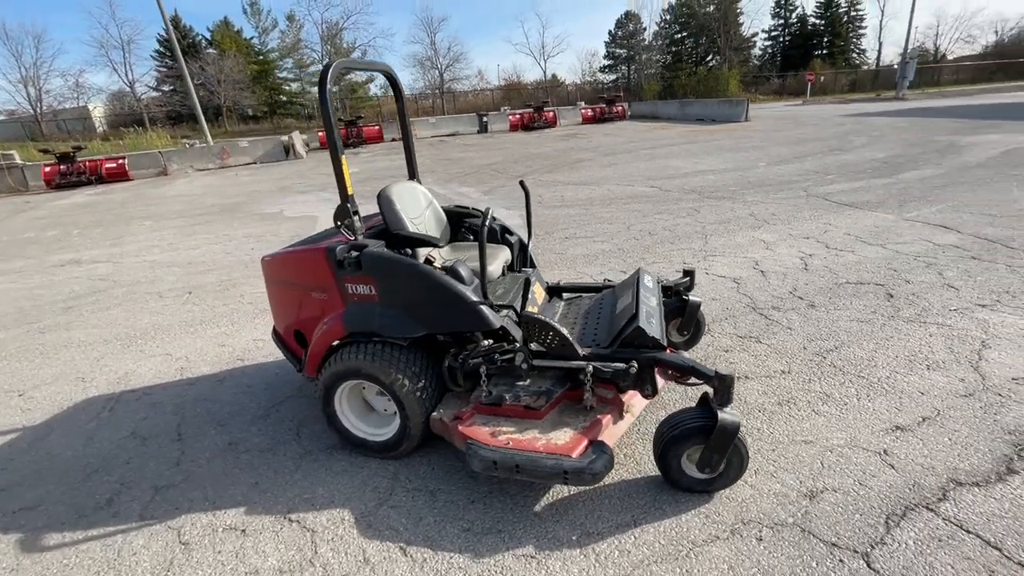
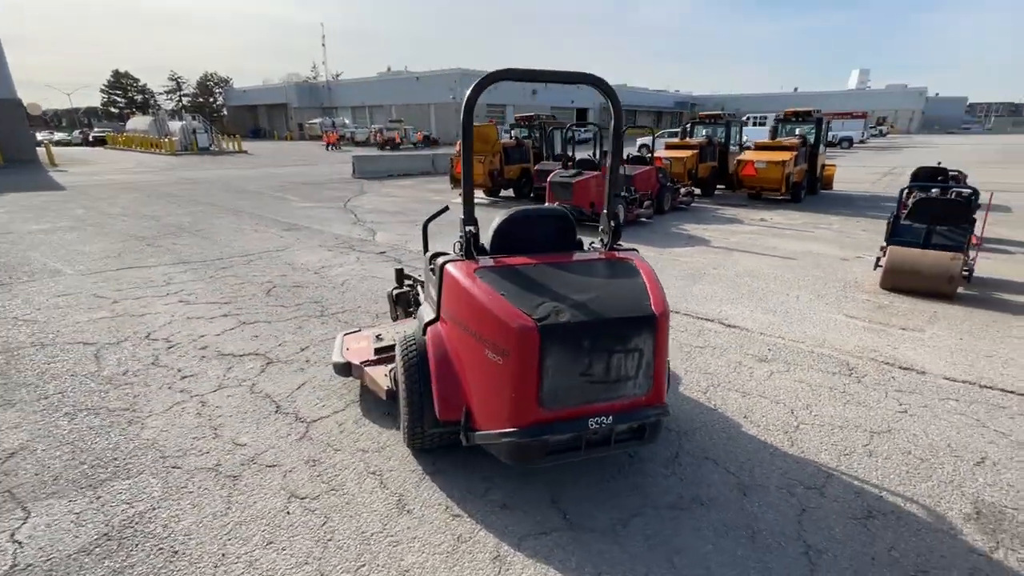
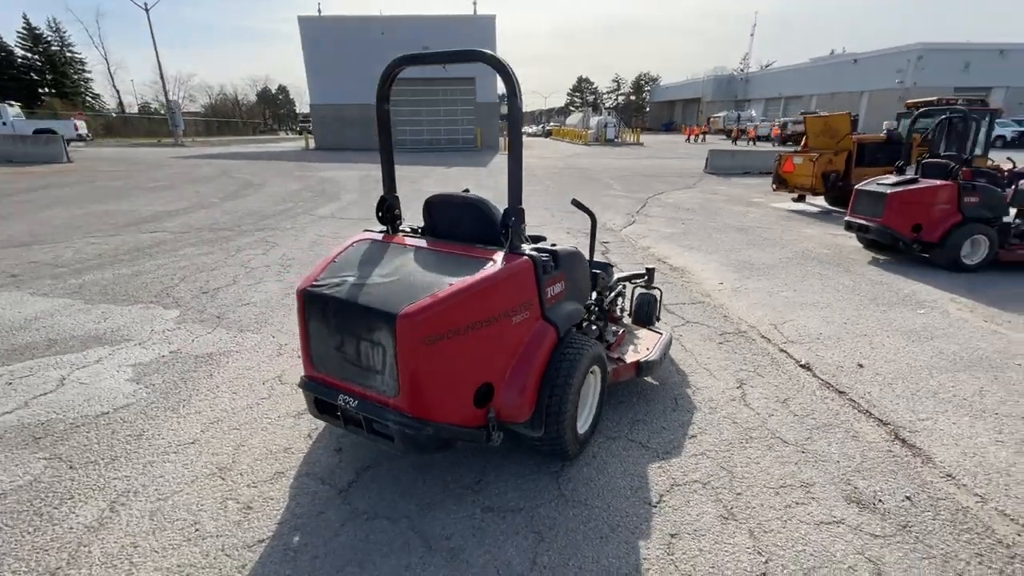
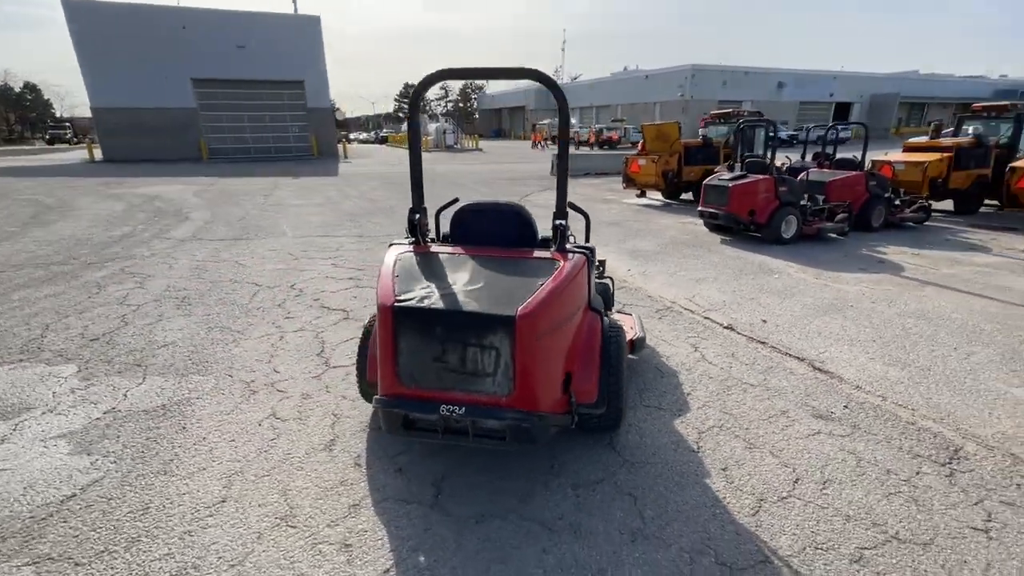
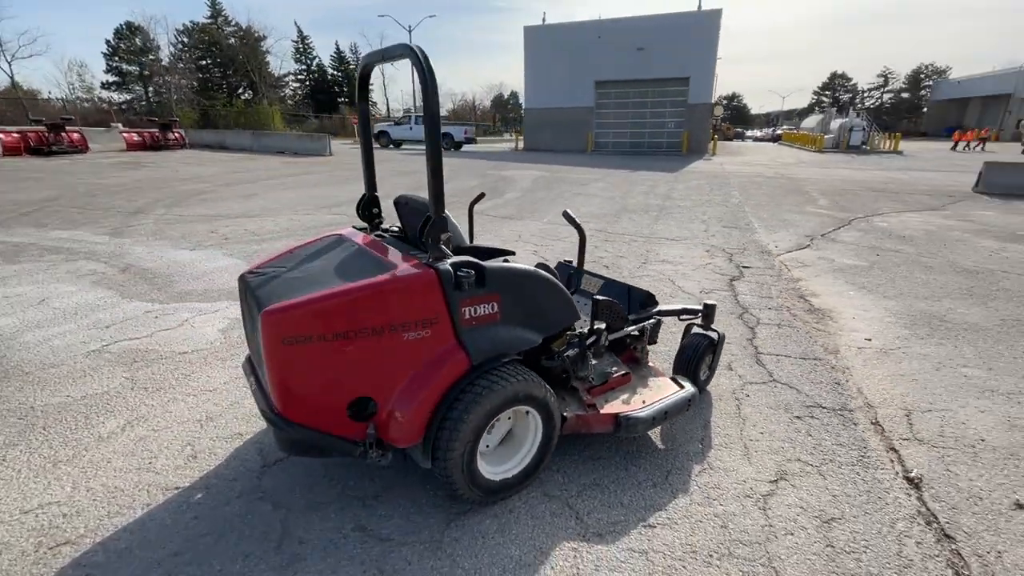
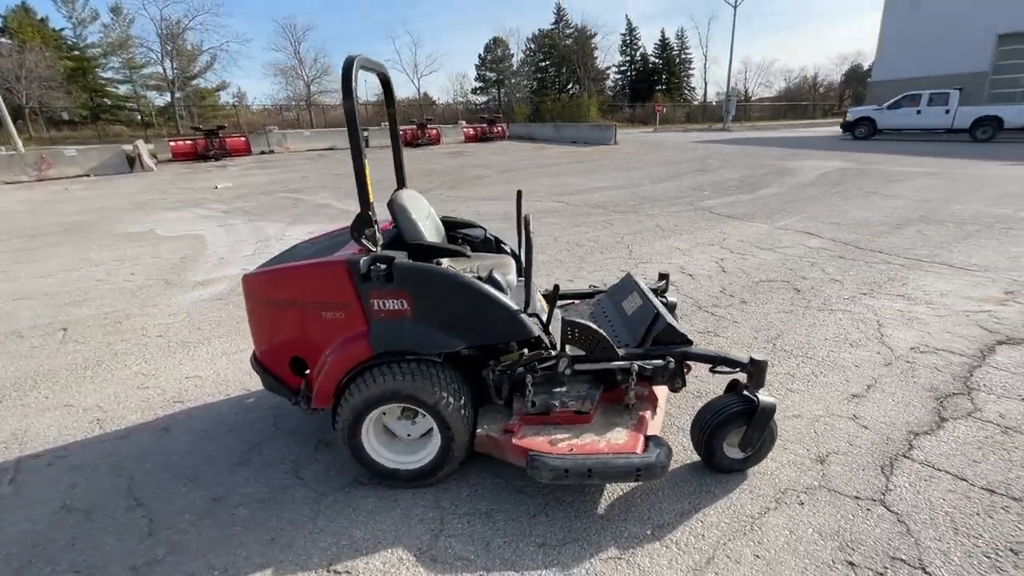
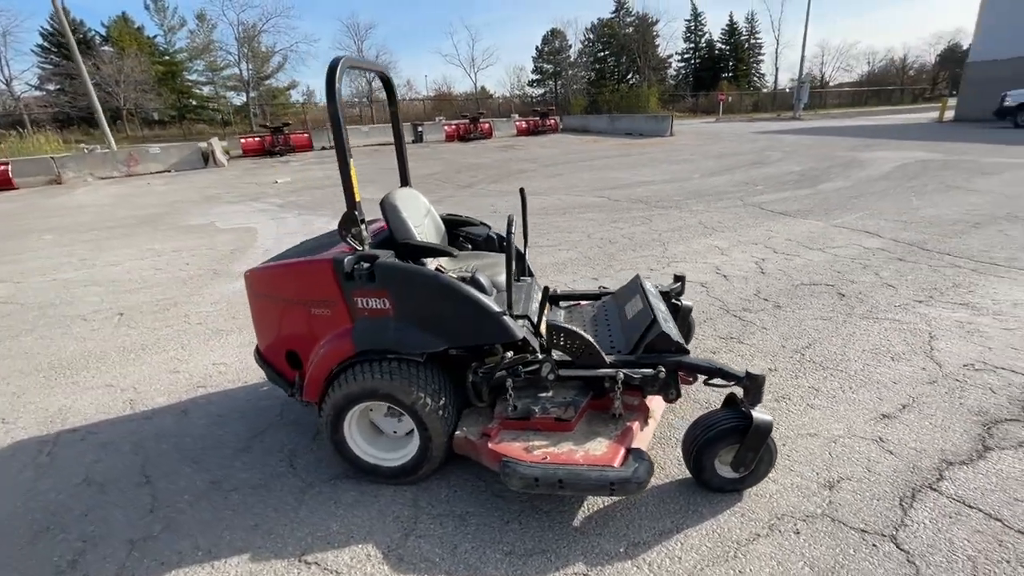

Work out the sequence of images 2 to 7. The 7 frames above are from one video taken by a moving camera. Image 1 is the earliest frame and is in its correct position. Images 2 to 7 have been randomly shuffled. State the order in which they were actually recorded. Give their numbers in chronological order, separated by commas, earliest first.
7, 6, 5, 3, 4, 2
